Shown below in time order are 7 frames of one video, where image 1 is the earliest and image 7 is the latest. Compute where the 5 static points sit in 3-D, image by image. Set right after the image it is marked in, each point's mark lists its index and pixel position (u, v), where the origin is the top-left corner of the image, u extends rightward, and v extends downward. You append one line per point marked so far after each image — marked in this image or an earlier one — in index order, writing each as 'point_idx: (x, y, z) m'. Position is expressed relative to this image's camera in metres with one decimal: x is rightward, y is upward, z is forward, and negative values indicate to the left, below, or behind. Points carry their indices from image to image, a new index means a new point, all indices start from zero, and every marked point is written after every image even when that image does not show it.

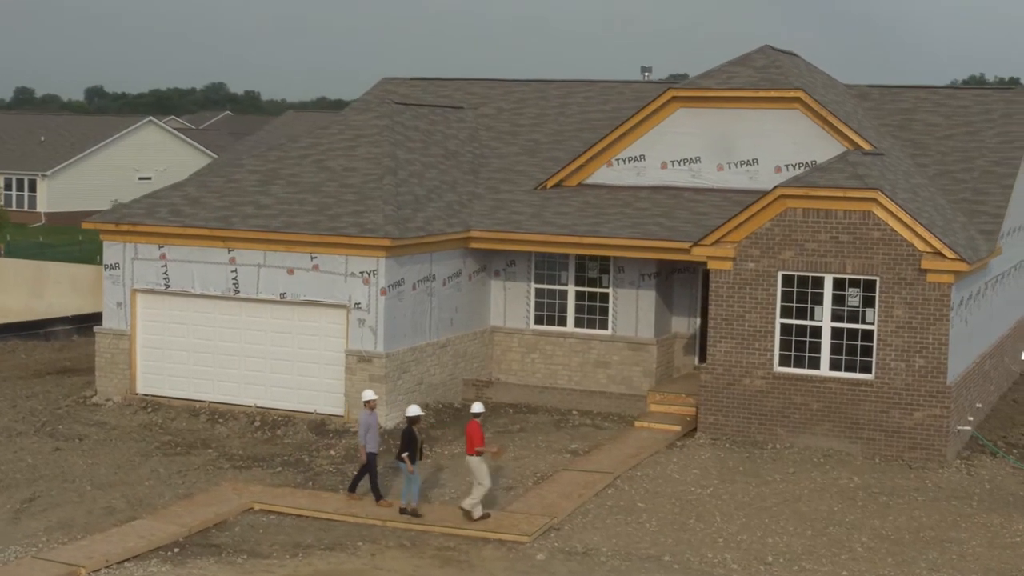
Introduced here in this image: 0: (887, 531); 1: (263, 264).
0: (+3.4, -2.2, +14.6) m
1: (-2.8, +0.3, +18.7) m
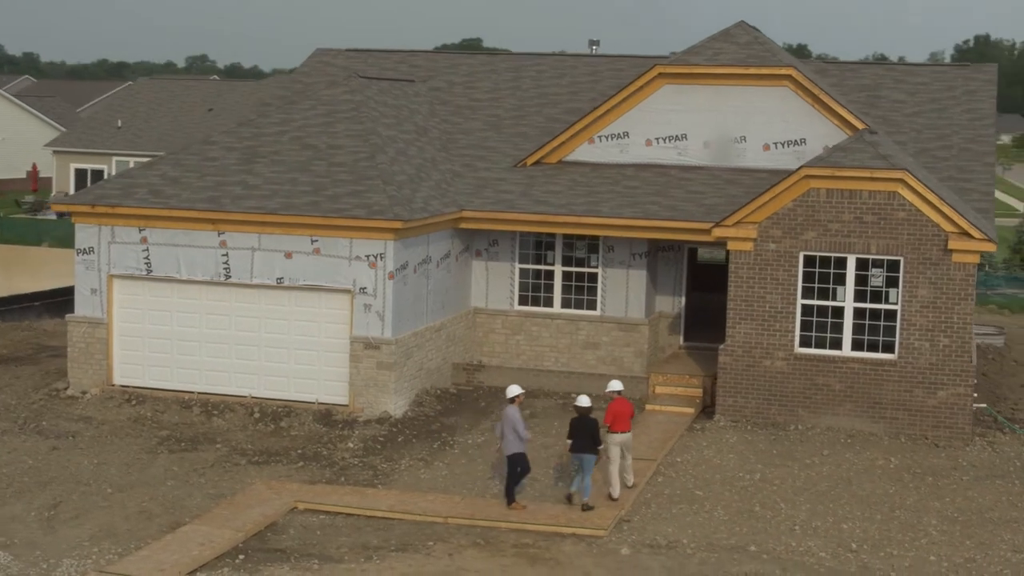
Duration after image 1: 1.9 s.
0: (+3.9, -2.0, +14.7) m
1: (-2.7, +0.4, +17.9) m
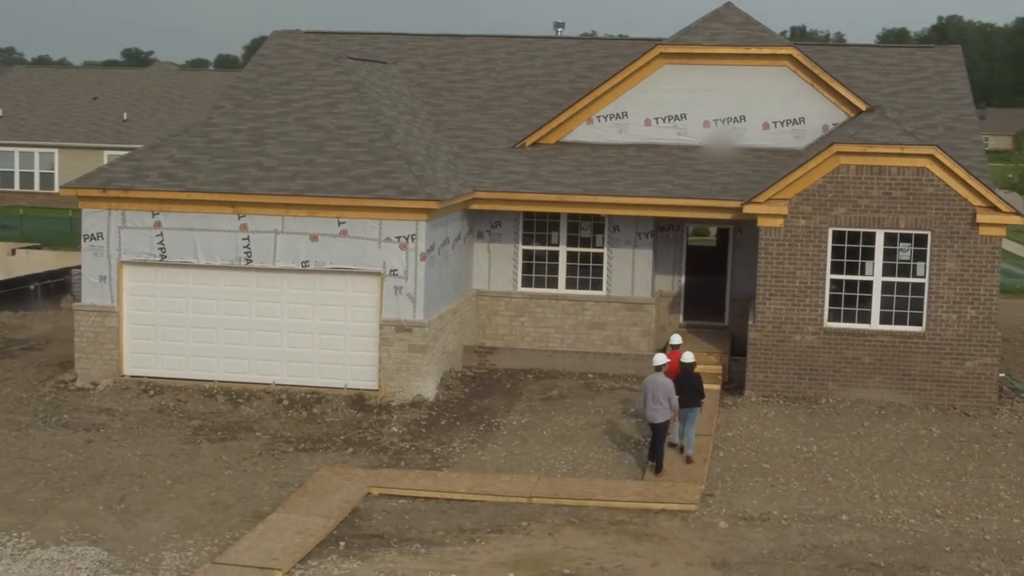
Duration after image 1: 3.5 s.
0: (+4.6, -1.7, +15.1) m
1: (-2.4, +0.6, +17.4) m
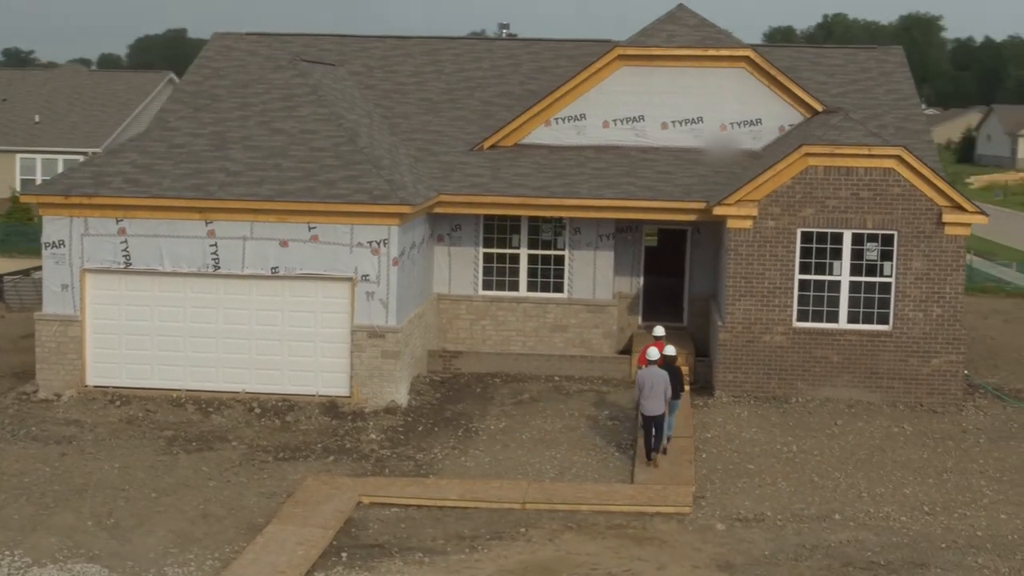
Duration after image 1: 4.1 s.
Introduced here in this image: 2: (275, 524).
0: (+4.5, -1.7, +15.3) m
1: (-2.7, +0.5, +17.2) m
2: (-1.9, -1.9, +13.5) m
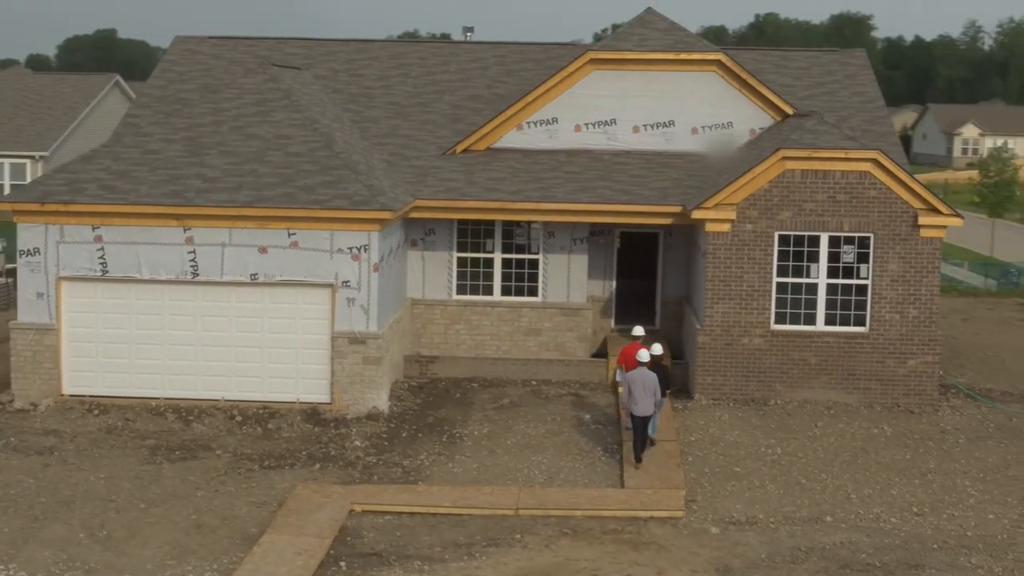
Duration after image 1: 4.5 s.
0: (+4.4, -1.7, +15.5) m
1: (-2.9, +0.5, +17.1) m
2: (-2.0, -2.0, +13.4) m
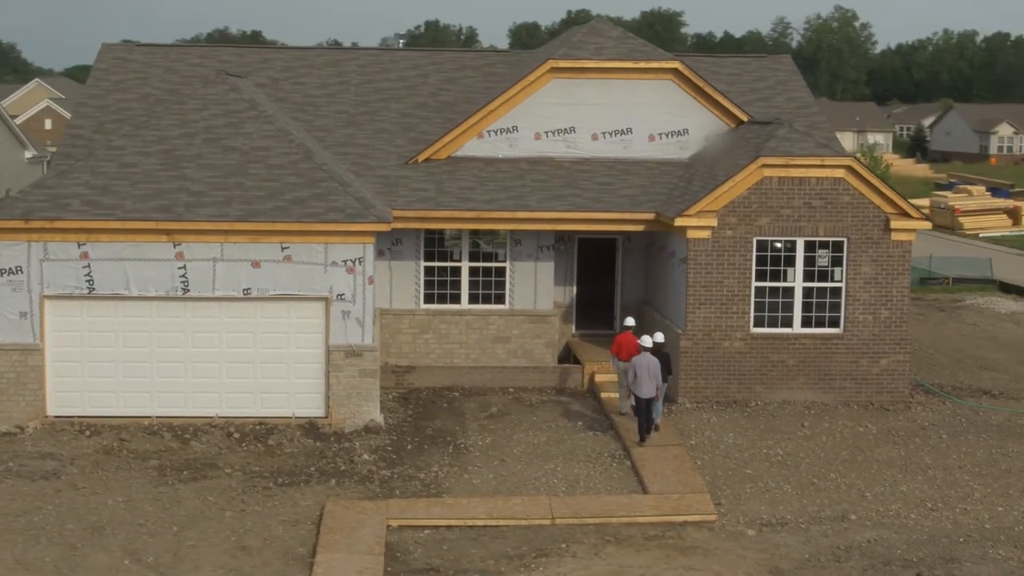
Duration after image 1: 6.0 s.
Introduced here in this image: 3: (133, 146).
0: (+4.5, -1.8, +16.2) m
1: (-3.0, +0.3, +16.9) m
2: (-1.5, -2.1, +13.4) m
3: (-4.2, +1.6, +18.1) m
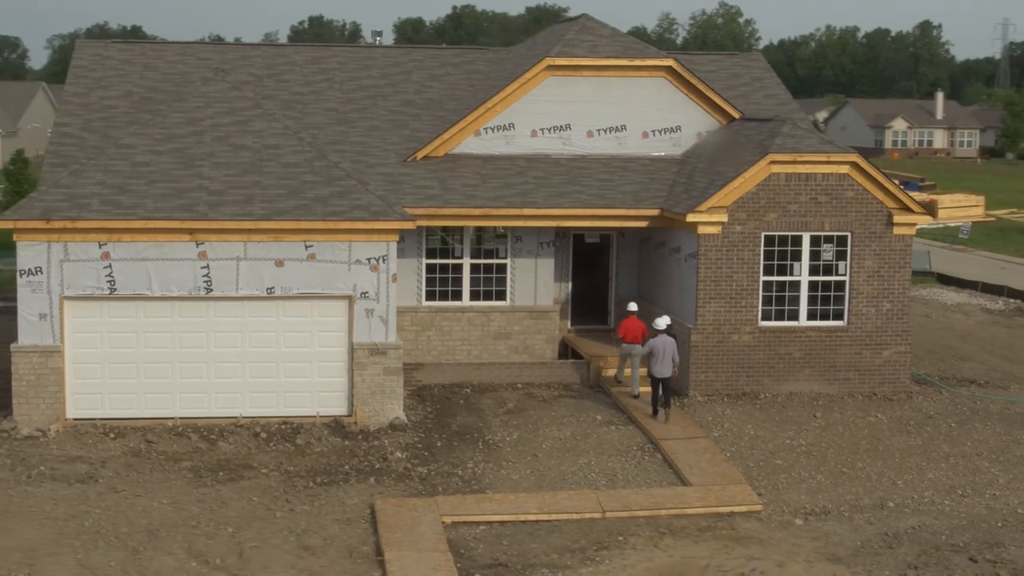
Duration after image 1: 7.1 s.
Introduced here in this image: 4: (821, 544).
0: (+4.8, -1.7, +16.7) m
1: (-2.7, +0.3, +16.8) m
2: (-1.0, -2.1, +13.4) m
3: (-4.0, +1.6, +17.9) m
4: (+2.6, -2.2, +13.9) m
